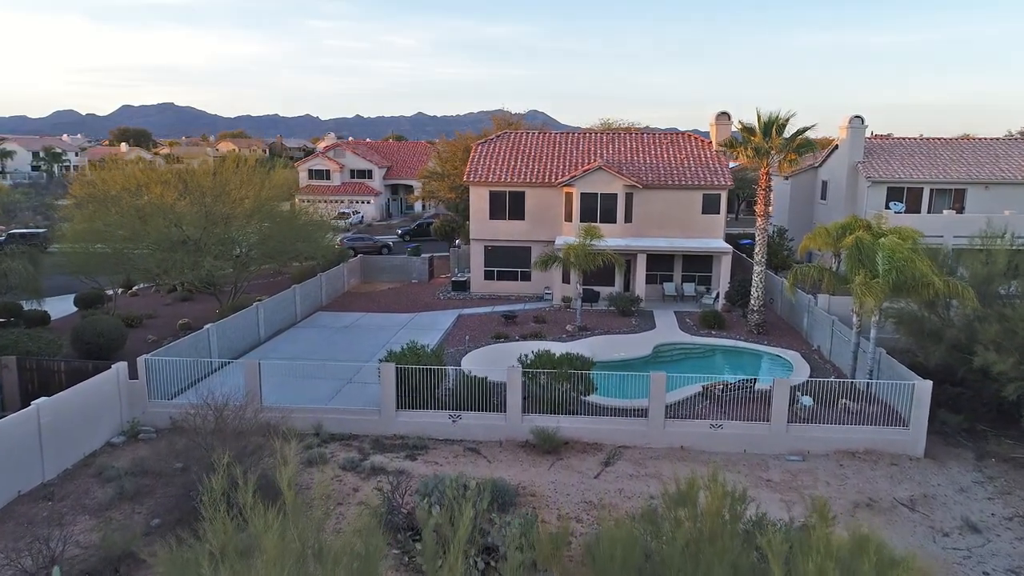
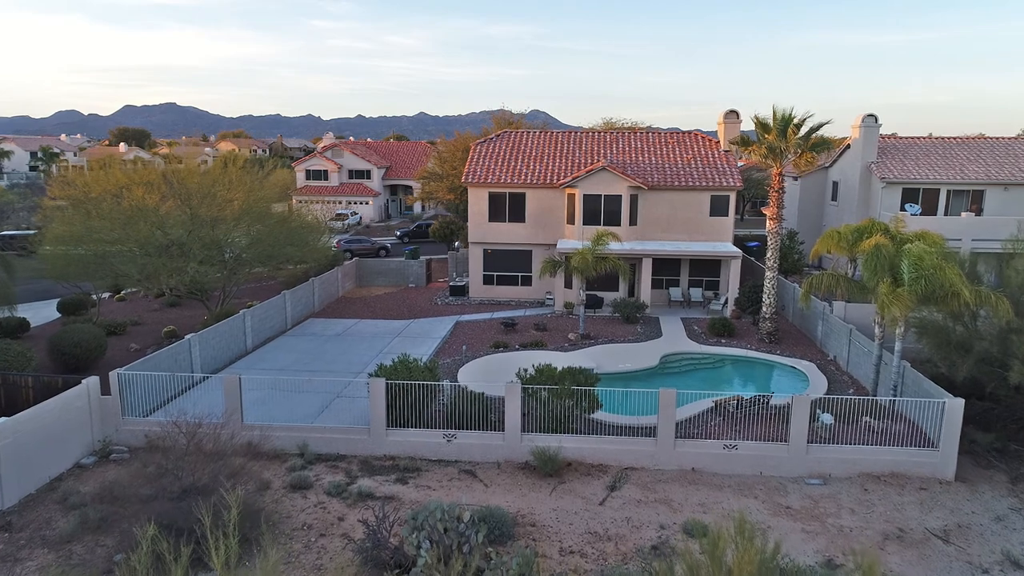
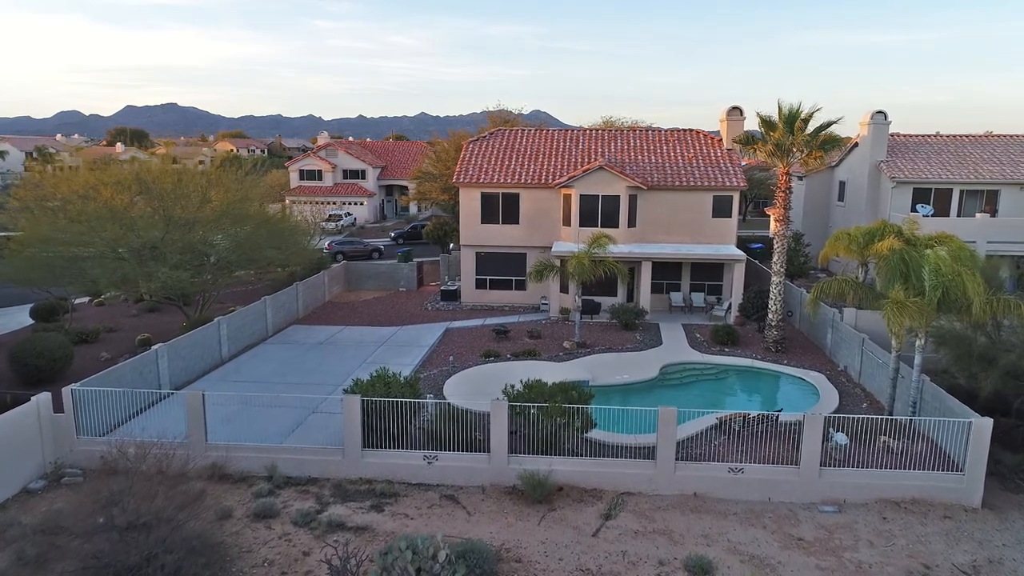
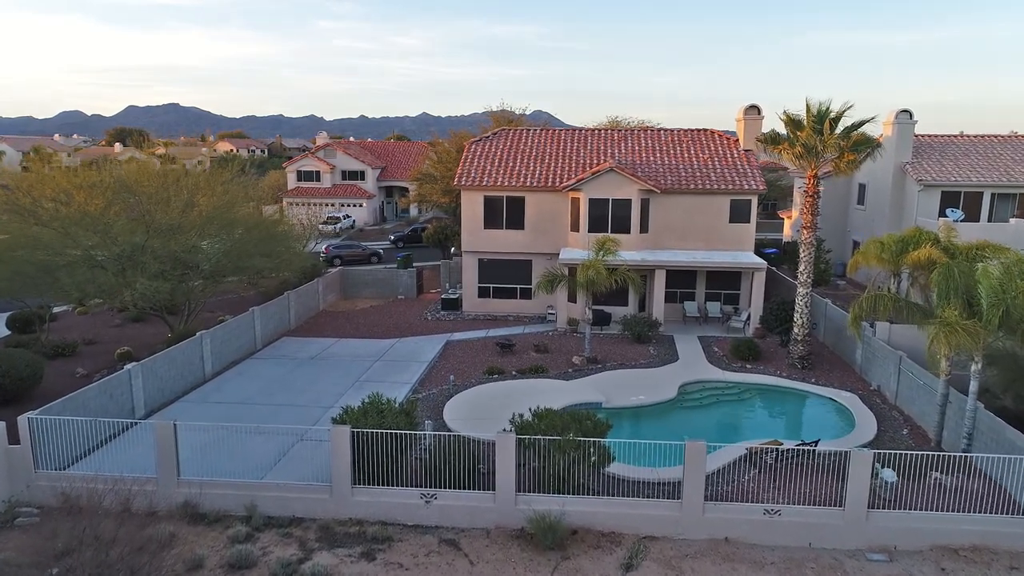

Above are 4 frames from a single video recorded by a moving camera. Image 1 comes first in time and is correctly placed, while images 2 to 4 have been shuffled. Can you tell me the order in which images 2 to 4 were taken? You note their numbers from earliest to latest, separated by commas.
2, 3, 4
